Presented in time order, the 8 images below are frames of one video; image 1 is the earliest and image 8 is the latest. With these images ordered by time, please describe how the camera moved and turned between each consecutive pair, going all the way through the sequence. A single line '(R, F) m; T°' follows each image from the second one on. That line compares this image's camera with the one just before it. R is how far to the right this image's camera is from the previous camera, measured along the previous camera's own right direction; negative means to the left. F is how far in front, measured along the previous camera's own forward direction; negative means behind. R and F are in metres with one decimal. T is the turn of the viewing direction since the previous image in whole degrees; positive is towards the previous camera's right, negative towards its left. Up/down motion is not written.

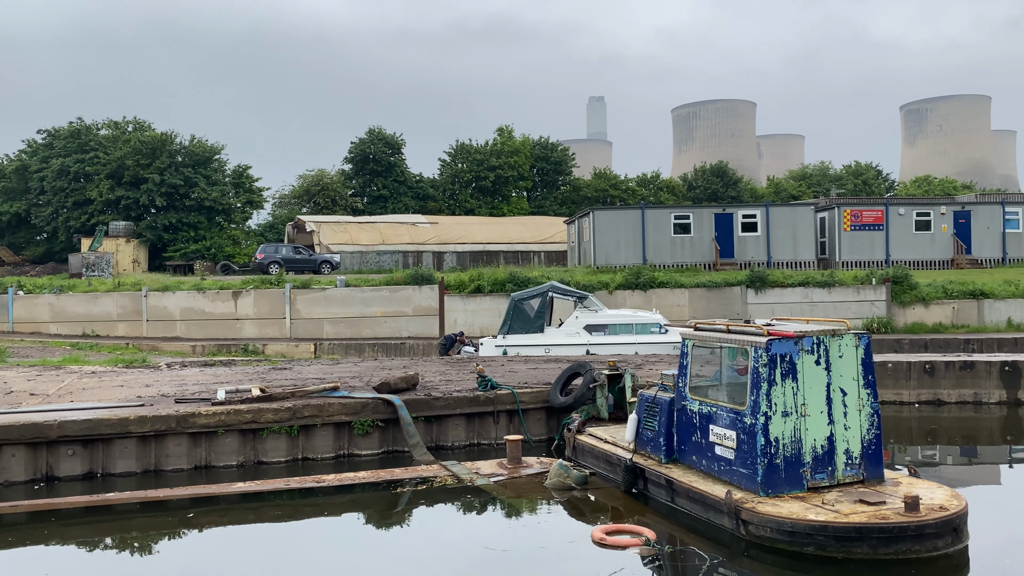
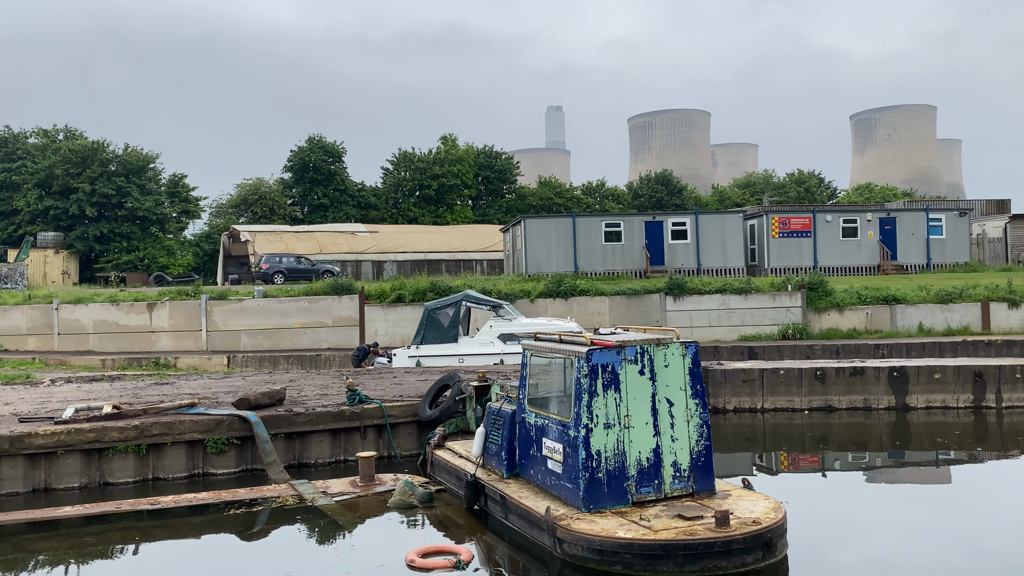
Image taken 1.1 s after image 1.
(+1.1, +0.2) m; +3°
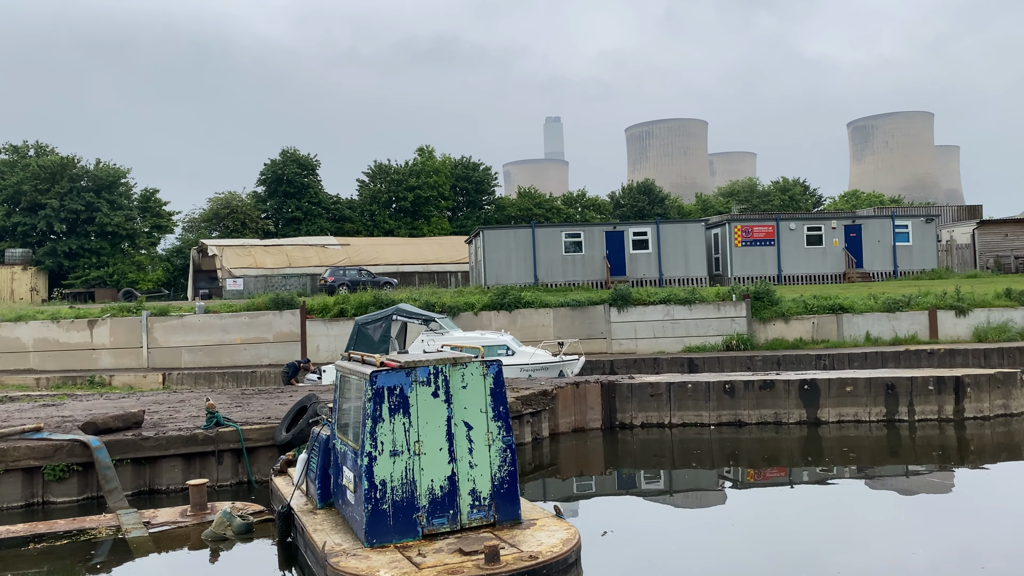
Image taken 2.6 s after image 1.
(+1.5, +0.4) m; 0°
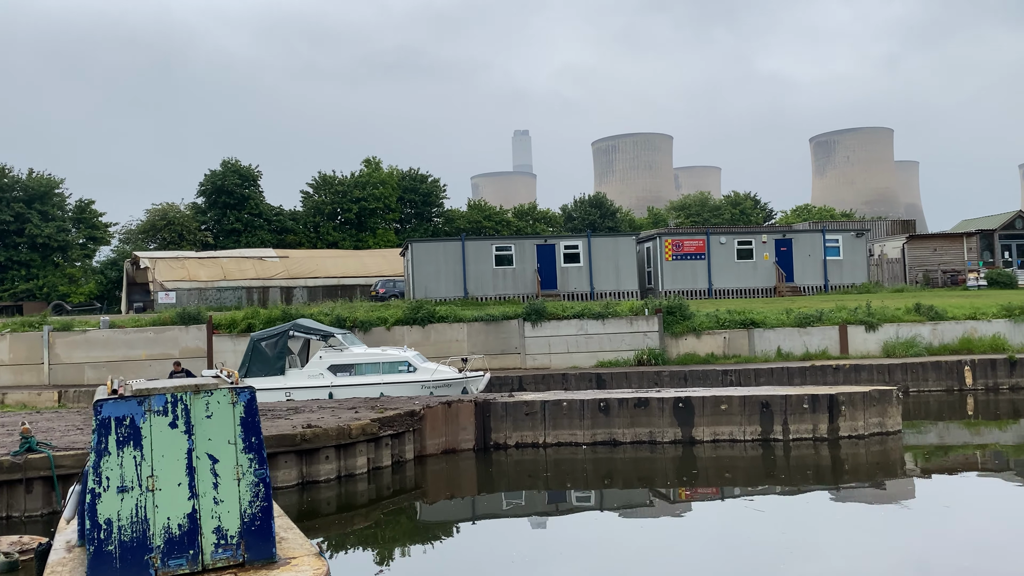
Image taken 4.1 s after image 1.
(+1.4, +0.4) m; +2°
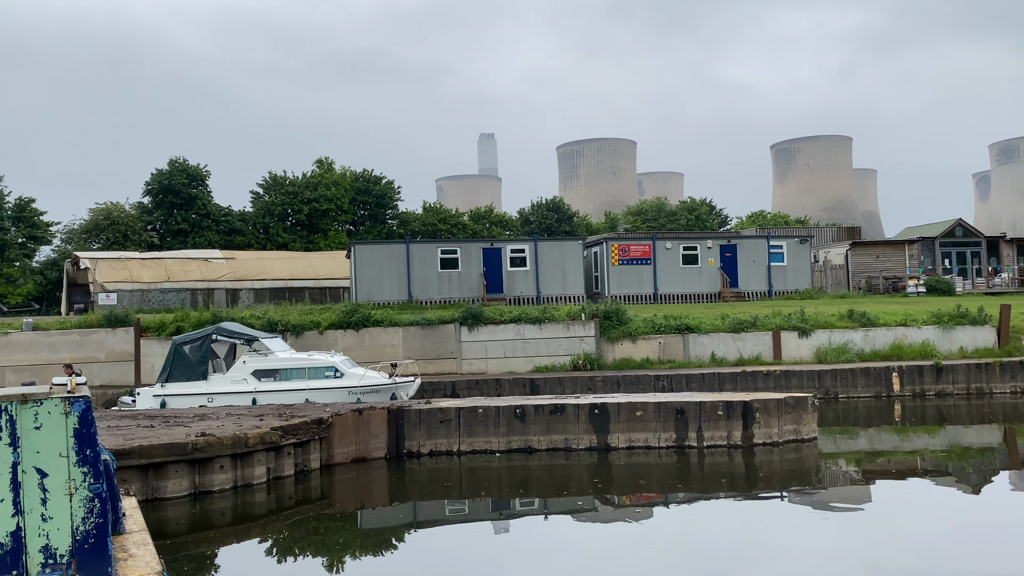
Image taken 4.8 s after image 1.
(+0.7, +0.2) m; +2°
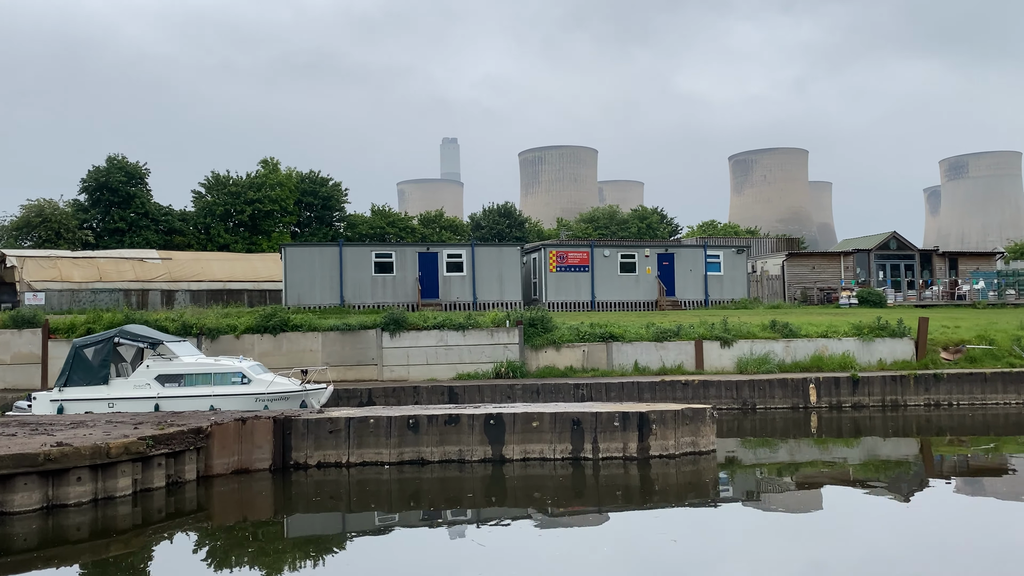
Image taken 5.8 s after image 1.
(+0.9, +0.3) m; +3°
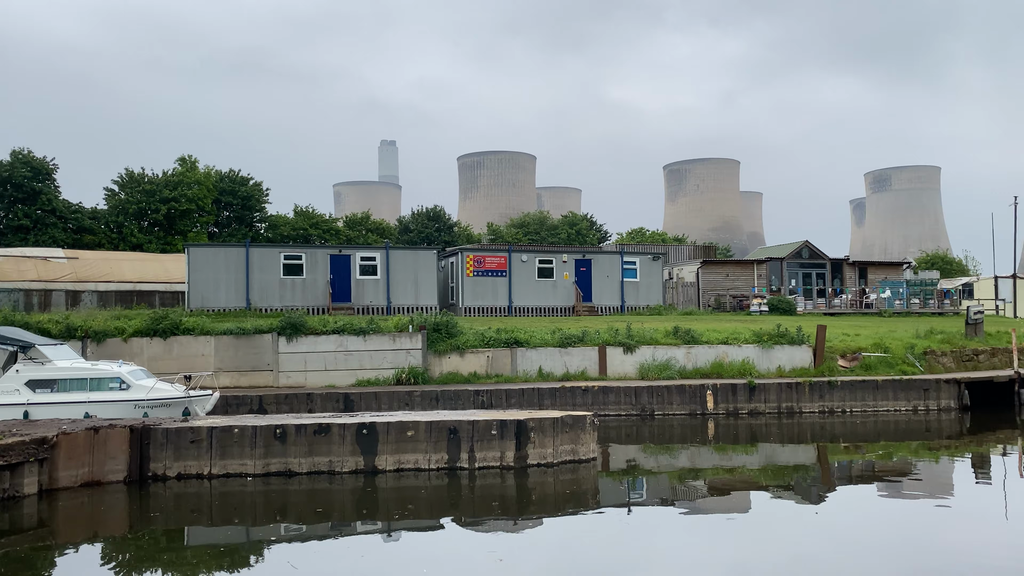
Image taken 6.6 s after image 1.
(+0.8, +0.3) m; +4°
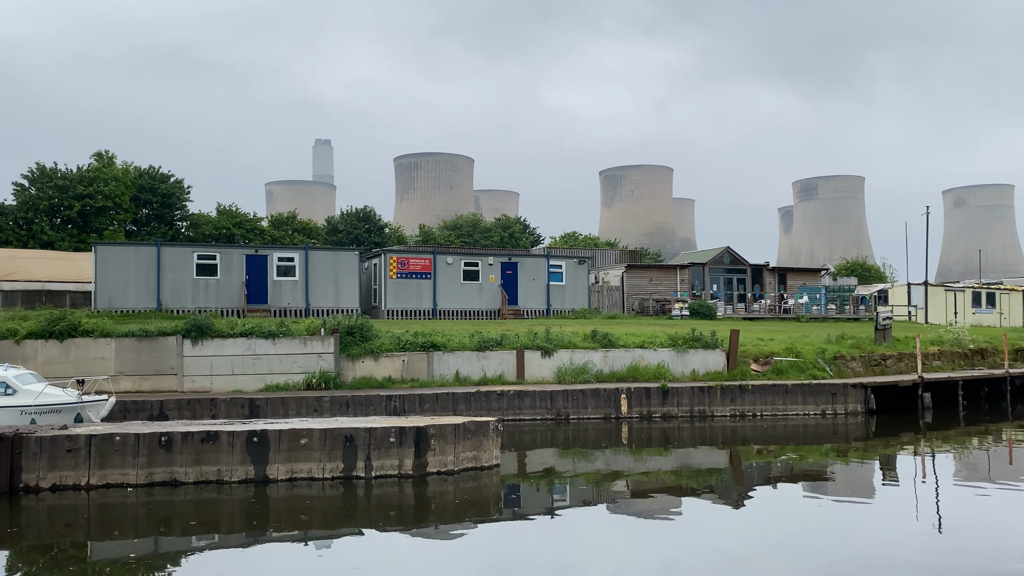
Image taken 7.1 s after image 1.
(+0.5, +0.2) m; +4°
